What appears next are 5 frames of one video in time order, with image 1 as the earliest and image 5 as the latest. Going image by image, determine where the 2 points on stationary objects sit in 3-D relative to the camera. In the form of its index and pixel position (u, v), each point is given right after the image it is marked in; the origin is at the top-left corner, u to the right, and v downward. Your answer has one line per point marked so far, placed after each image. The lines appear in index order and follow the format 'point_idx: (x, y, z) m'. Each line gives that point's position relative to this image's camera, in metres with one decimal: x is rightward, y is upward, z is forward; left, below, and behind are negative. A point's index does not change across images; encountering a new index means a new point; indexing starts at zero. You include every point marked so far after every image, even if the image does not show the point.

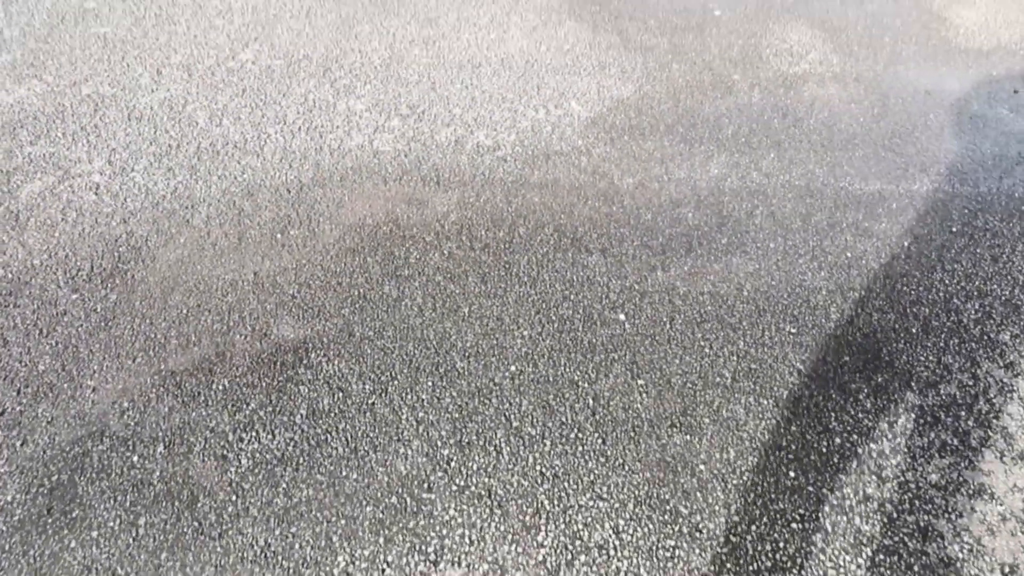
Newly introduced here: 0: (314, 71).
0: (-1.1, +1.2, +3.0) m
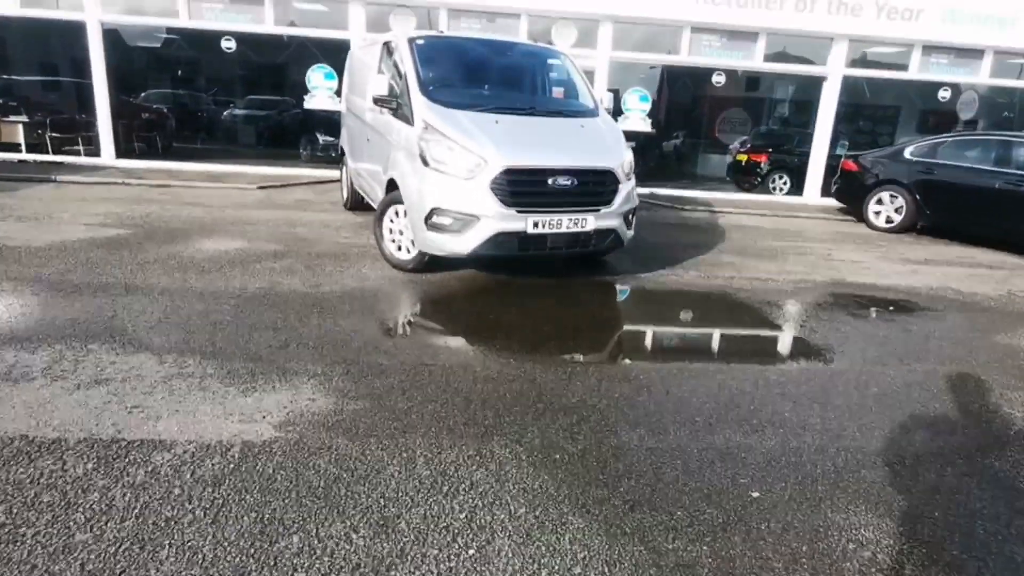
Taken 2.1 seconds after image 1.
0: (-1.1, -1.2, +1.9) m
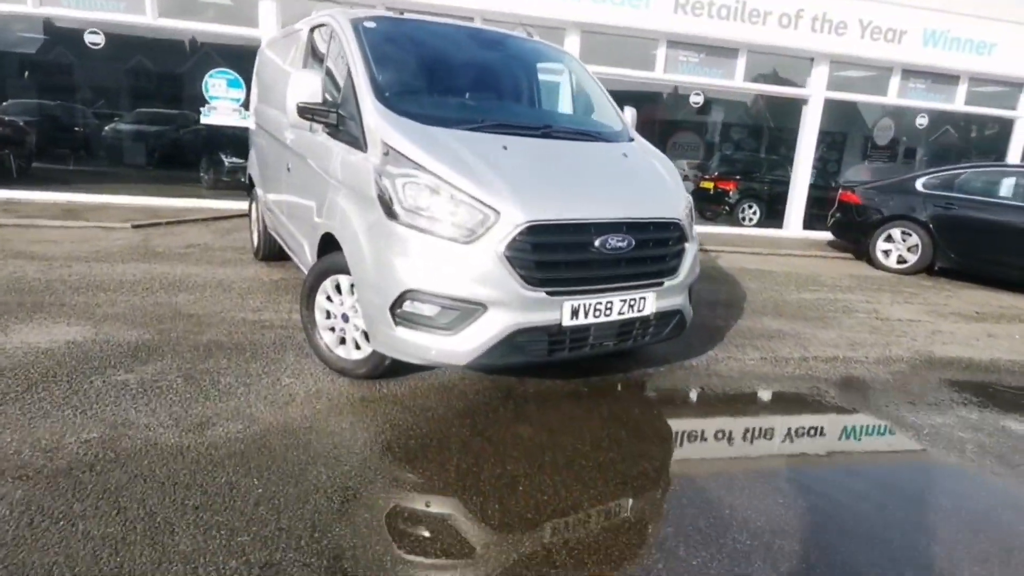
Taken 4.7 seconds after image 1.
0: (-0.4, -1.9, -0.3) m
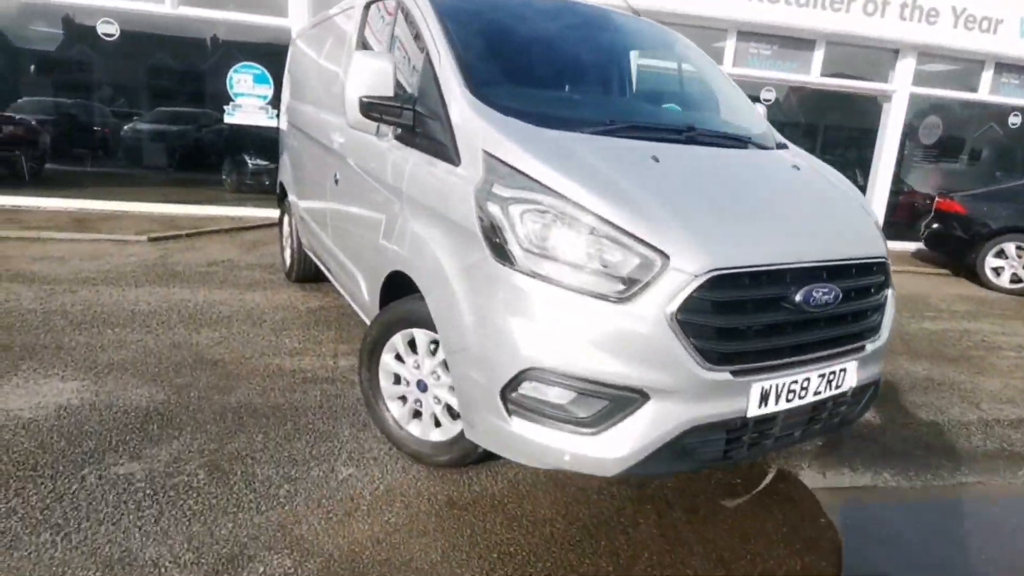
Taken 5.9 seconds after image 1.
0: (+0.1, -2.2, -1.3) m
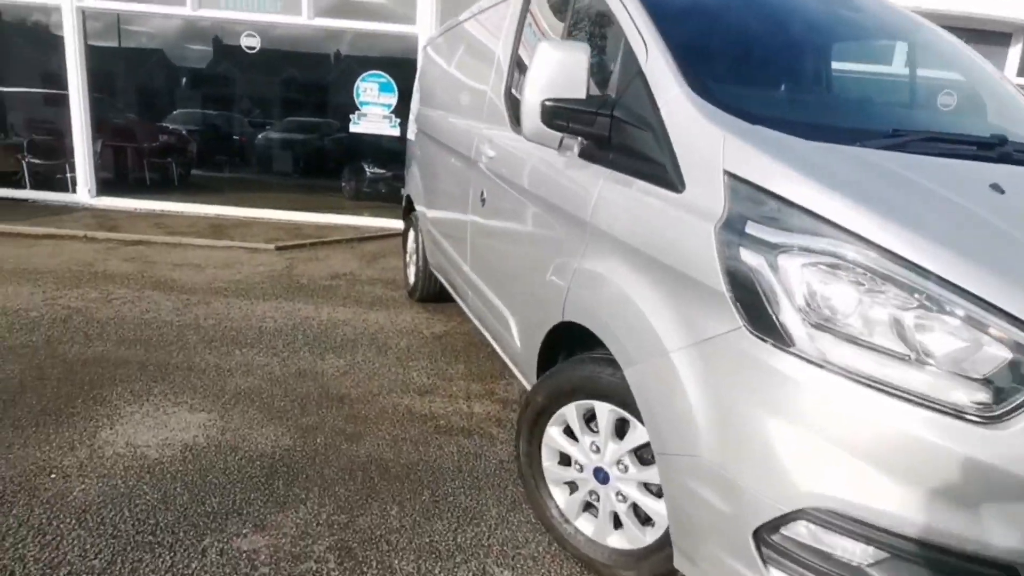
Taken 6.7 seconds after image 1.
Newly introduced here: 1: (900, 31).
0: (+0.2, -2.4, -2.1) m
1: (+2.2, +1.4, +3.1) m
